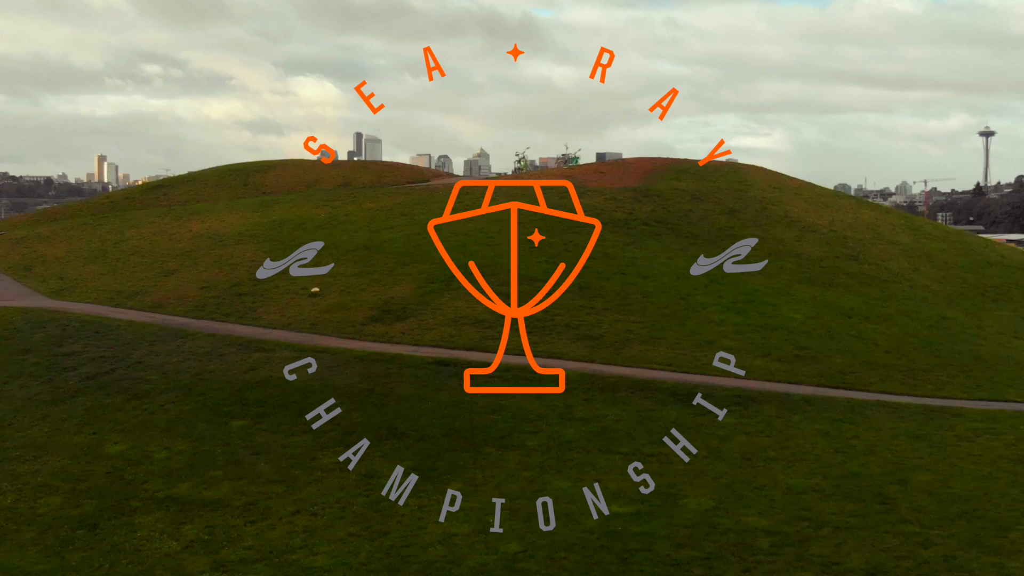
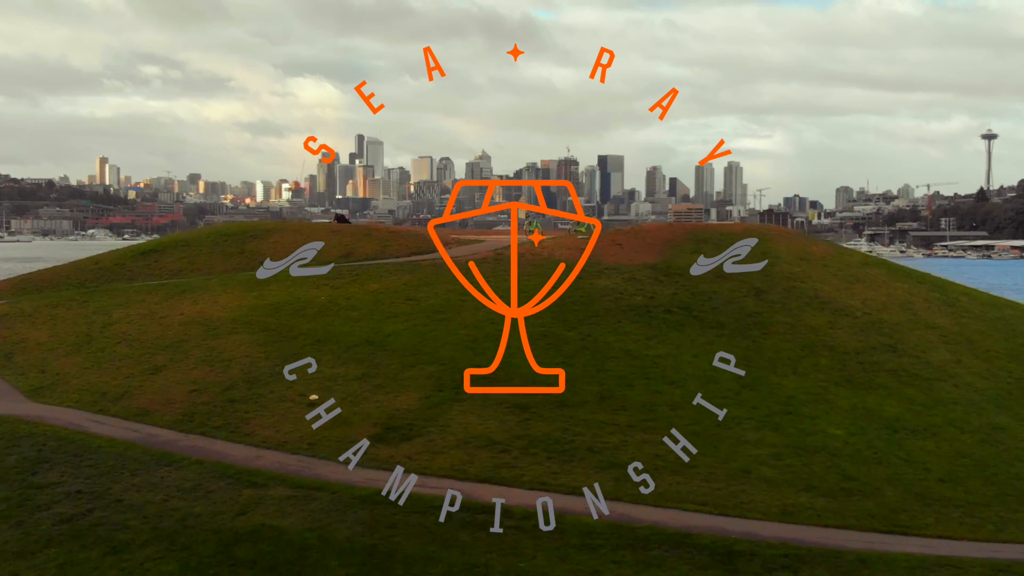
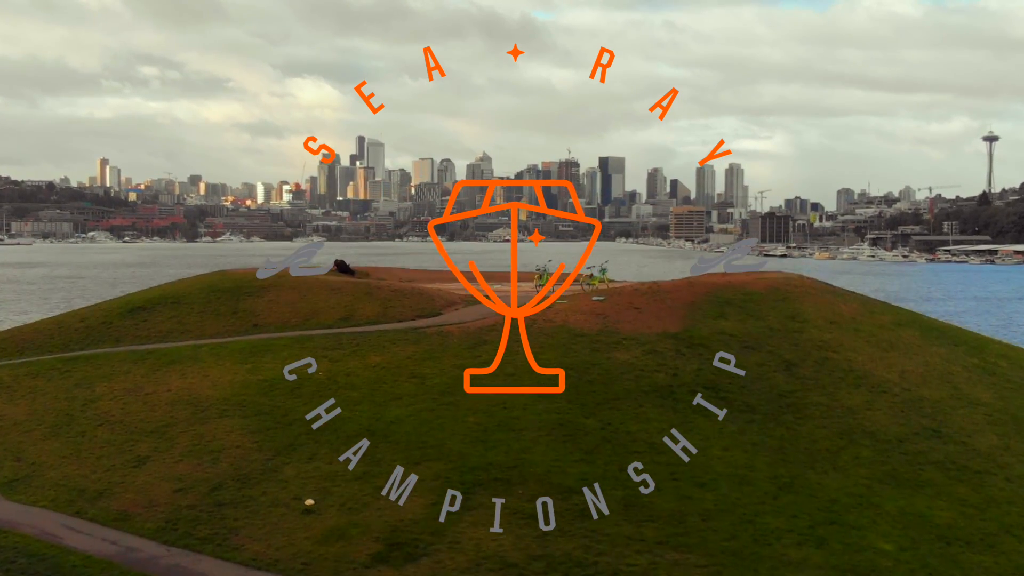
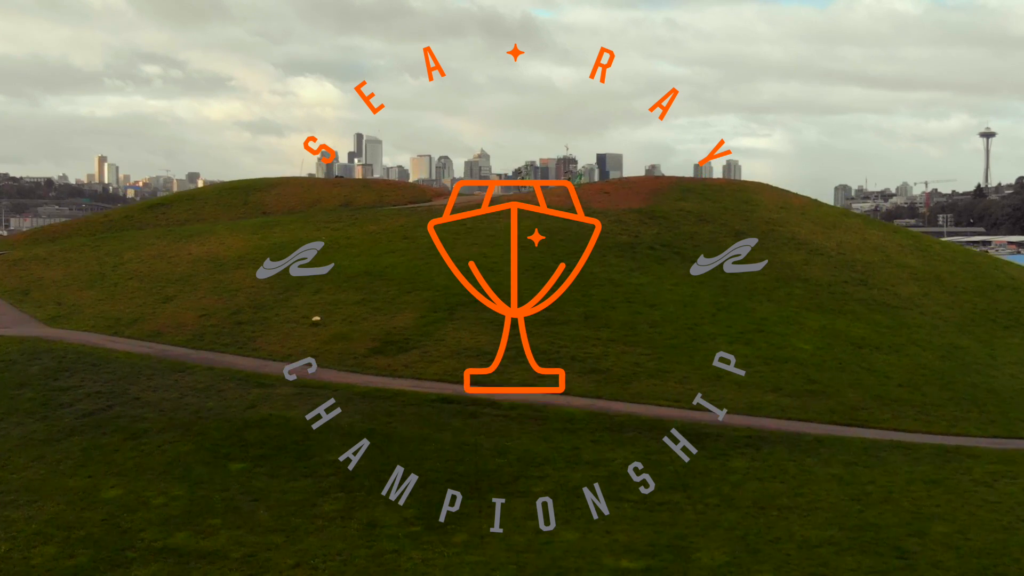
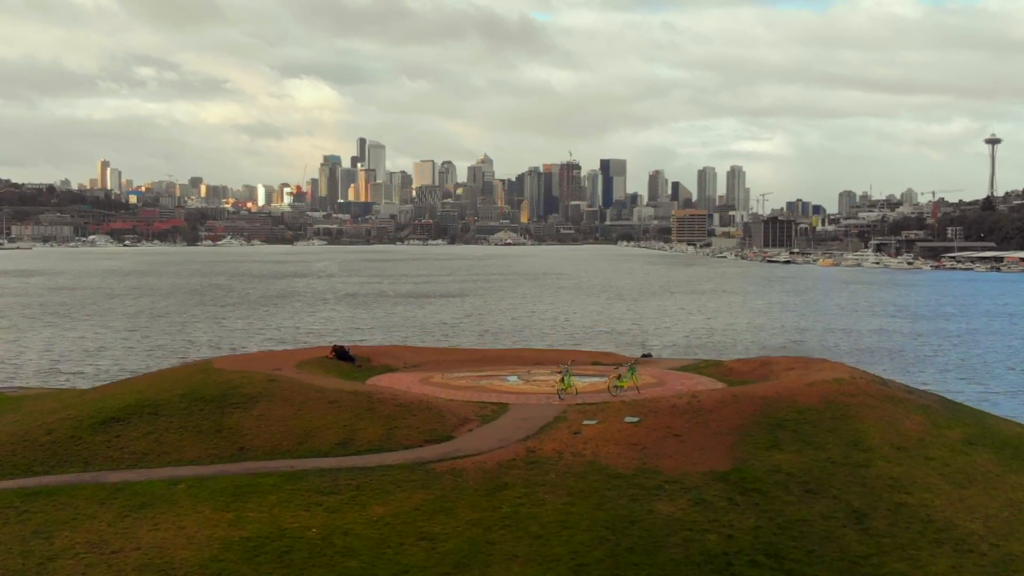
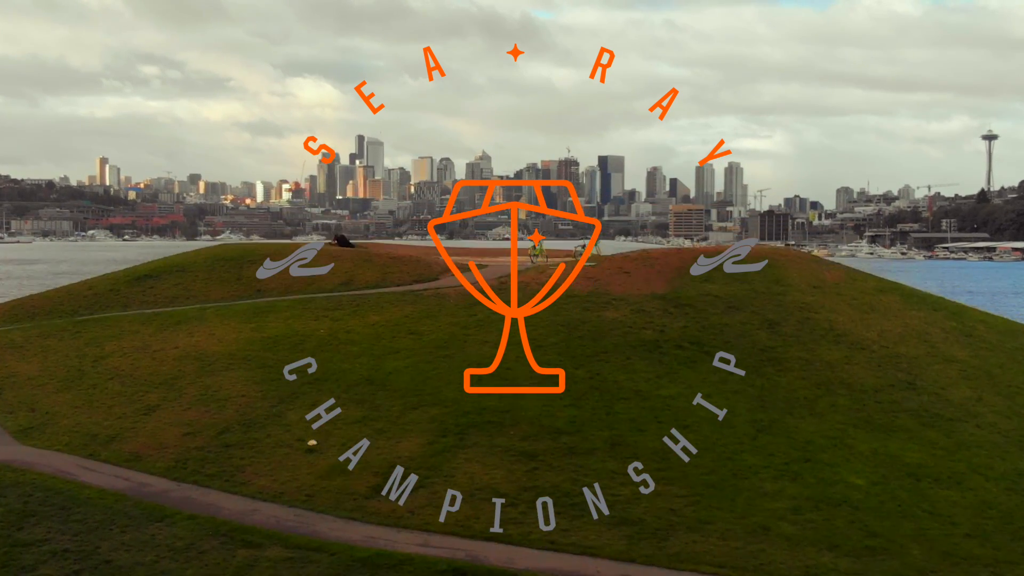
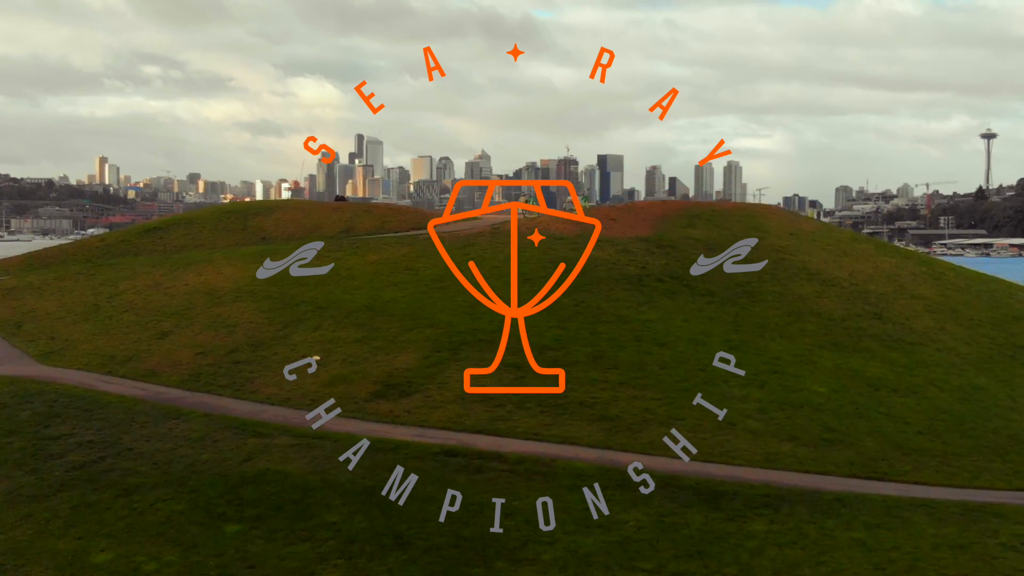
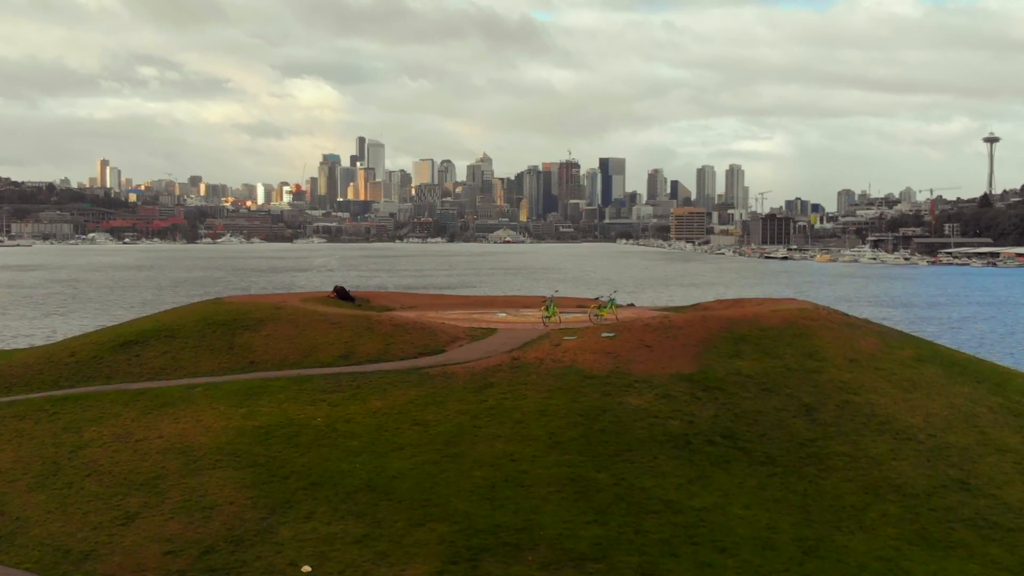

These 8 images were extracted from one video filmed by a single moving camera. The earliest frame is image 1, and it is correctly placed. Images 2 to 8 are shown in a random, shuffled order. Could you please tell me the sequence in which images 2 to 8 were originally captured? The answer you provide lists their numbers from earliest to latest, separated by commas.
4, 7, 2, 6, 3, 8, 5
